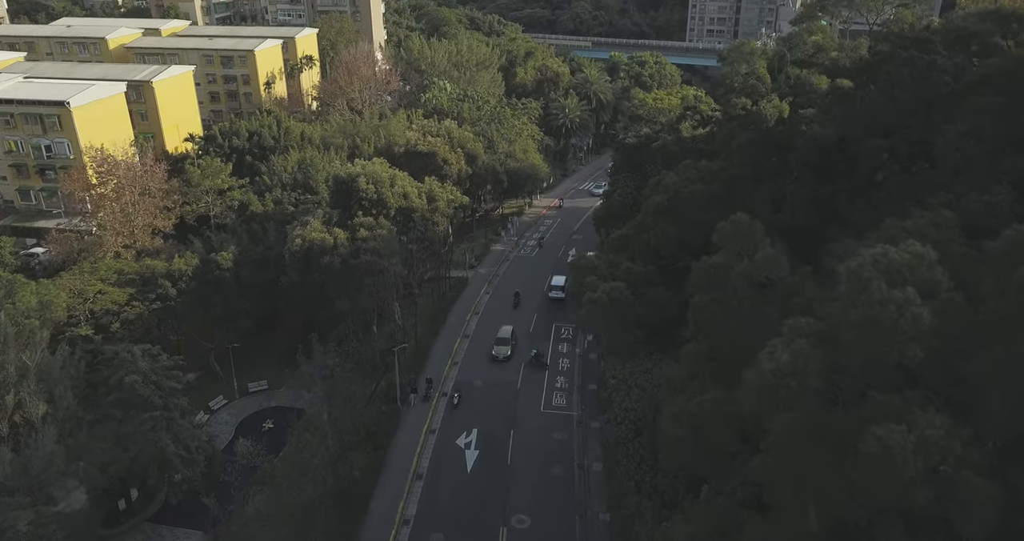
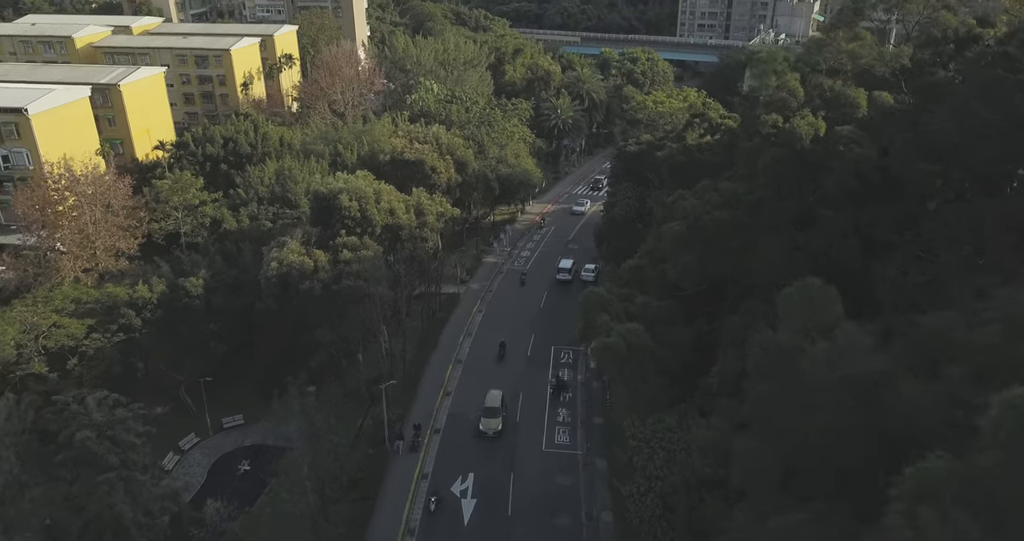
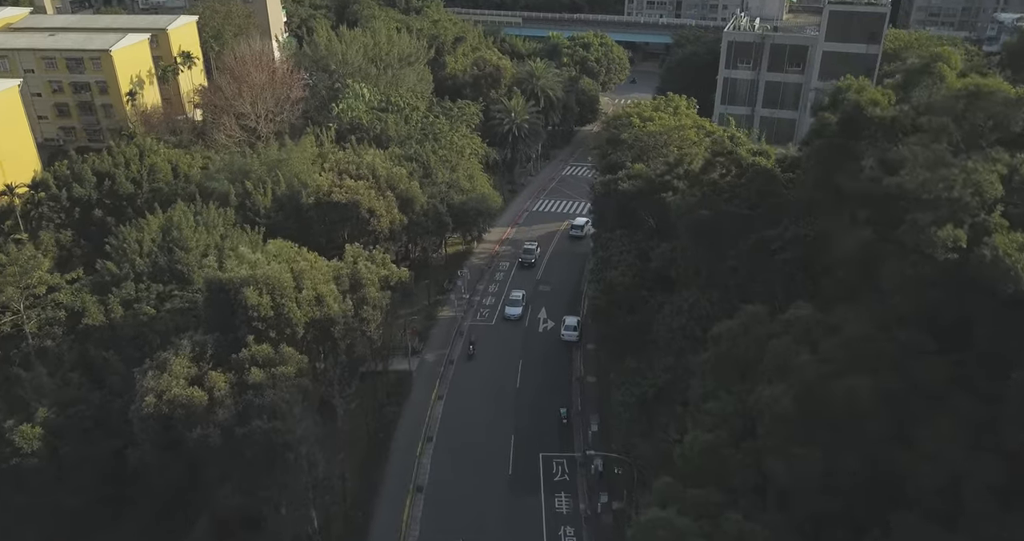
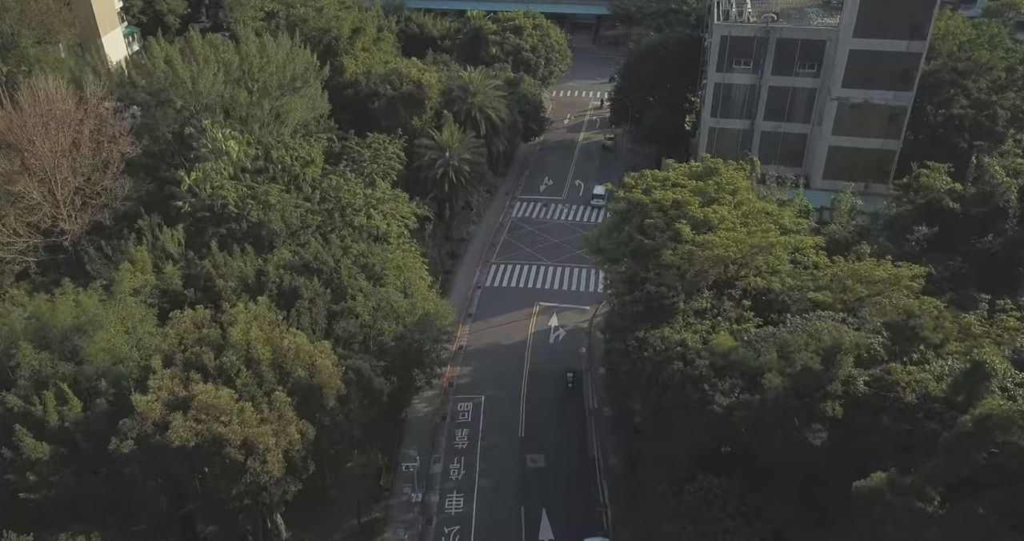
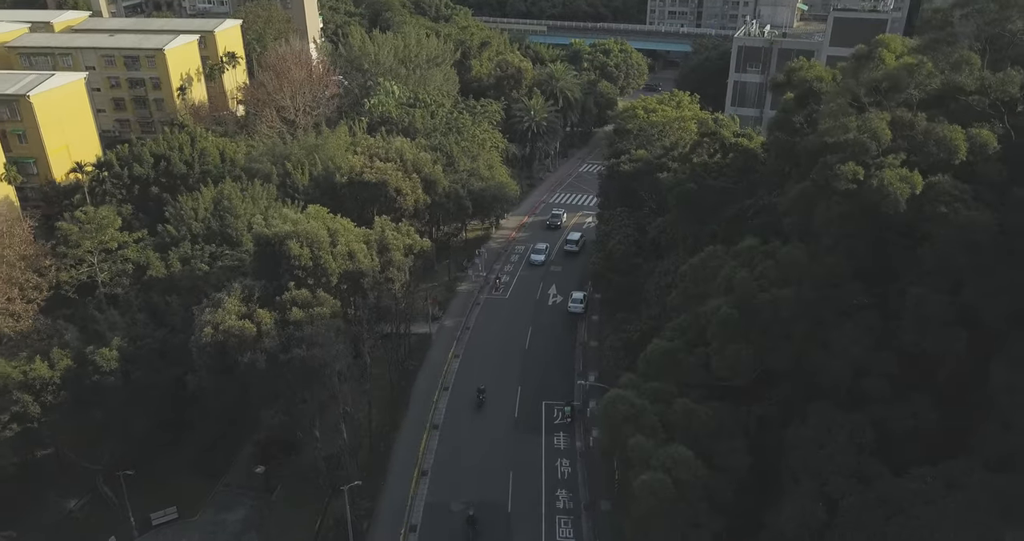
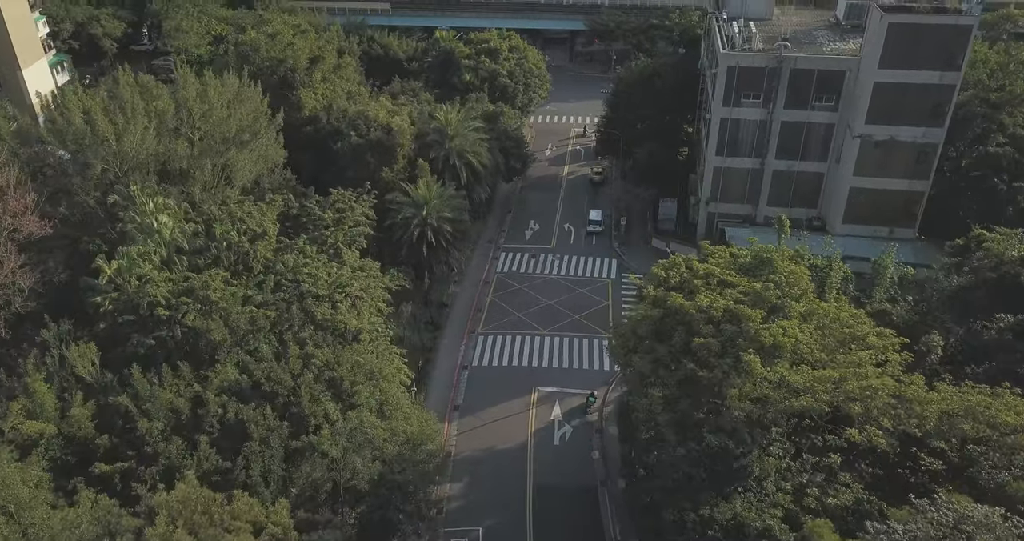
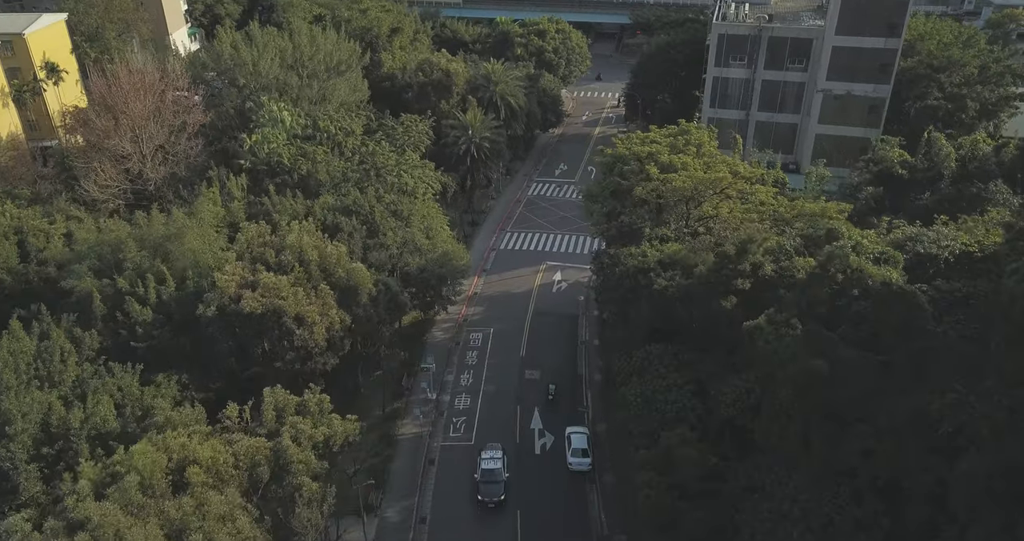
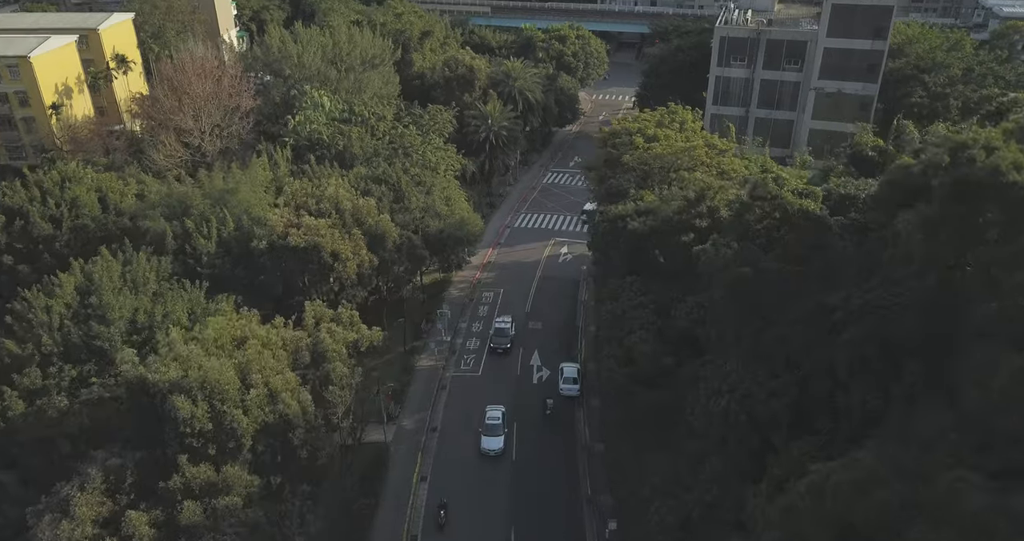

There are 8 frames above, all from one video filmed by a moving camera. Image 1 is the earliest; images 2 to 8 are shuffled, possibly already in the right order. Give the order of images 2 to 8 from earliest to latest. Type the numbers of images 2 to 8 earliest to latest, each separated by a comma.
2, 5, 3, 8, 7, 4, 6
